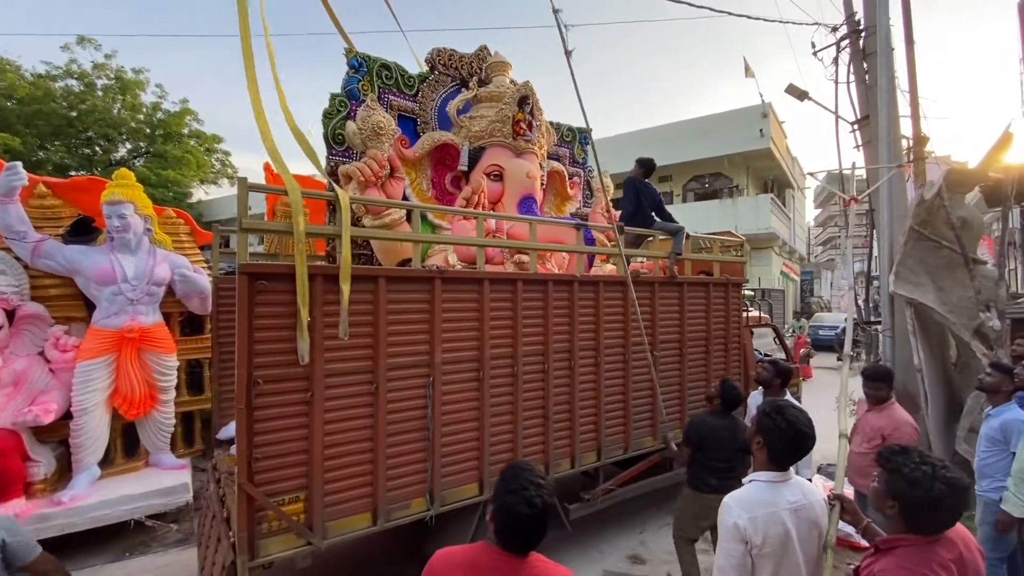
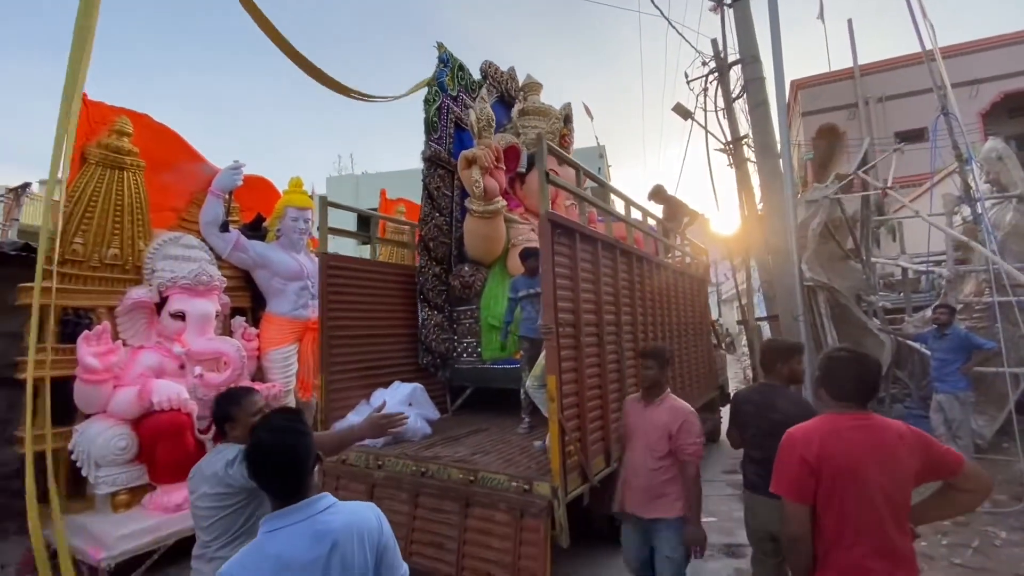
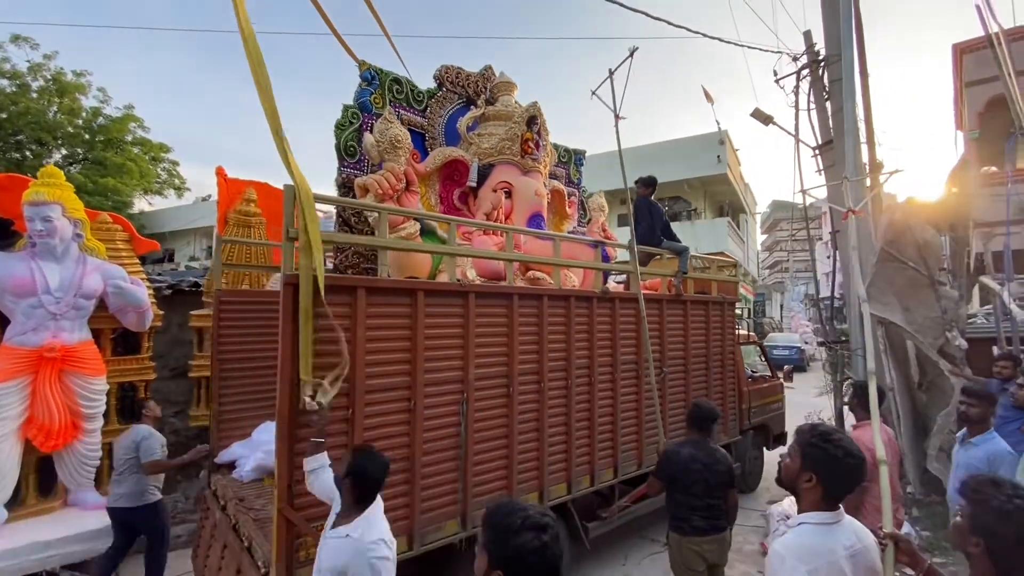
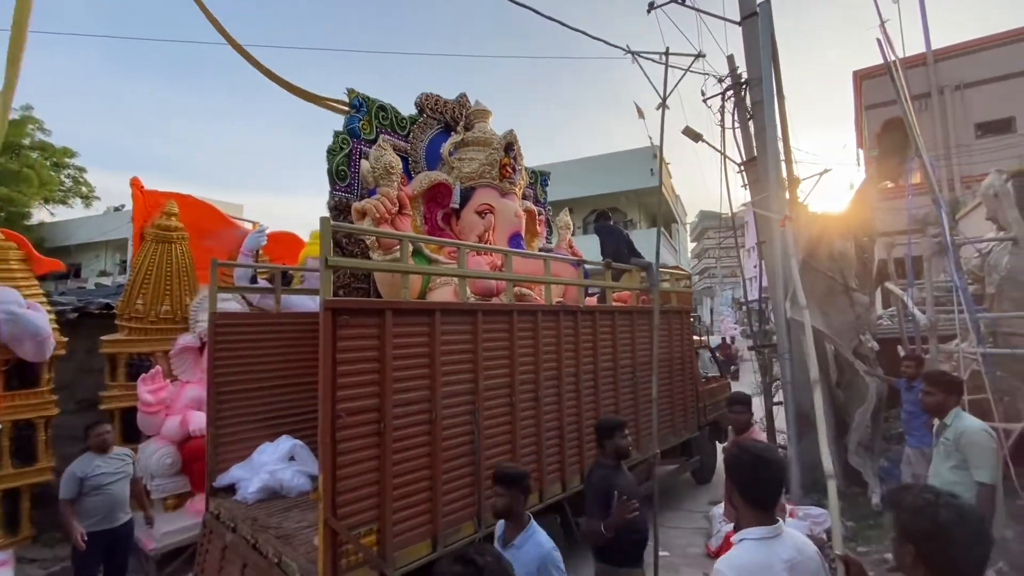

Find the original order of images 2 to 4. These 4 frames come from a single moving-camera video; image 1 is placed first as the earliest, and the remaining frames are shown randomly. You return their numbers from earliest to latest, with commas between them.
3, 4, 2
